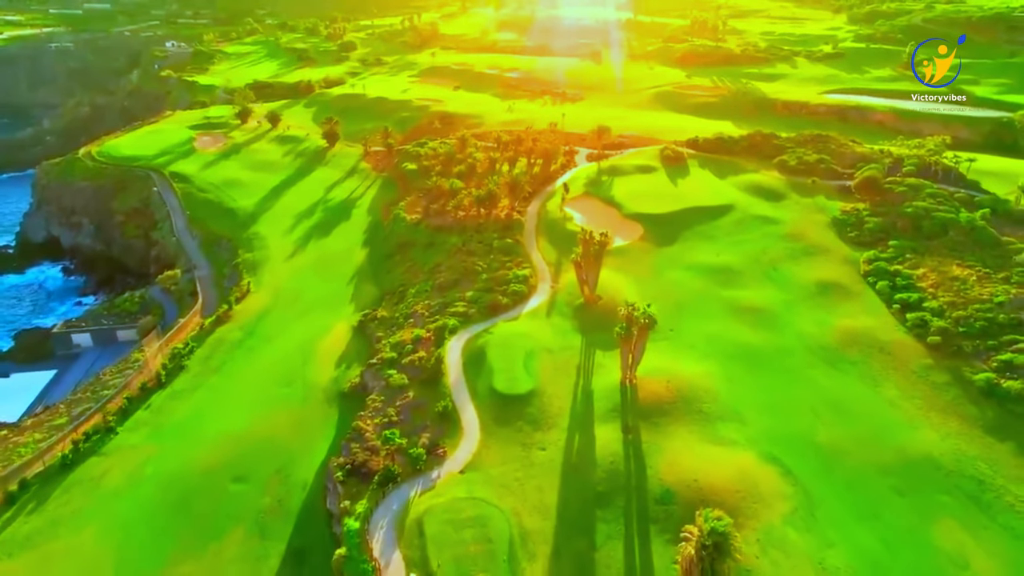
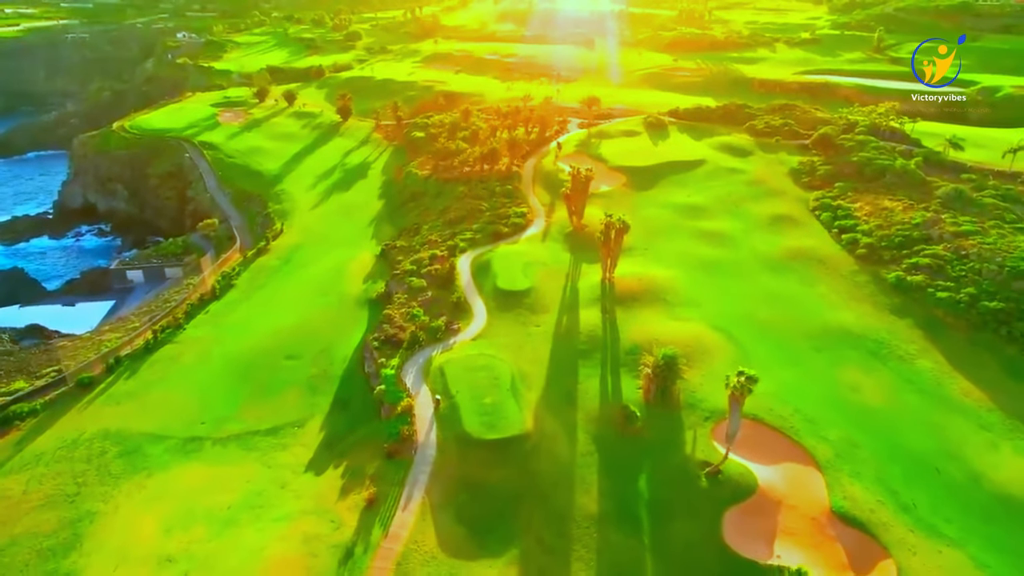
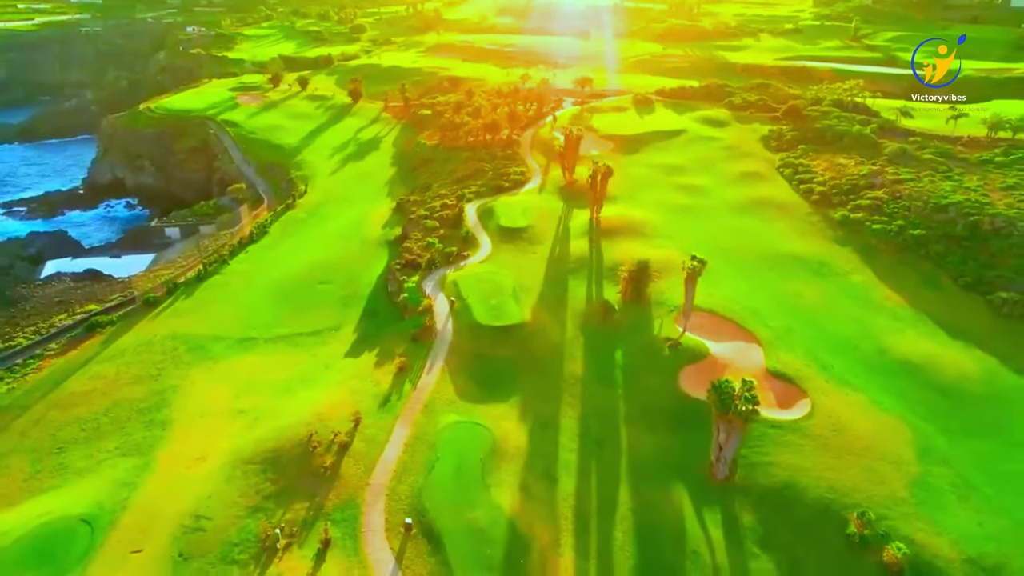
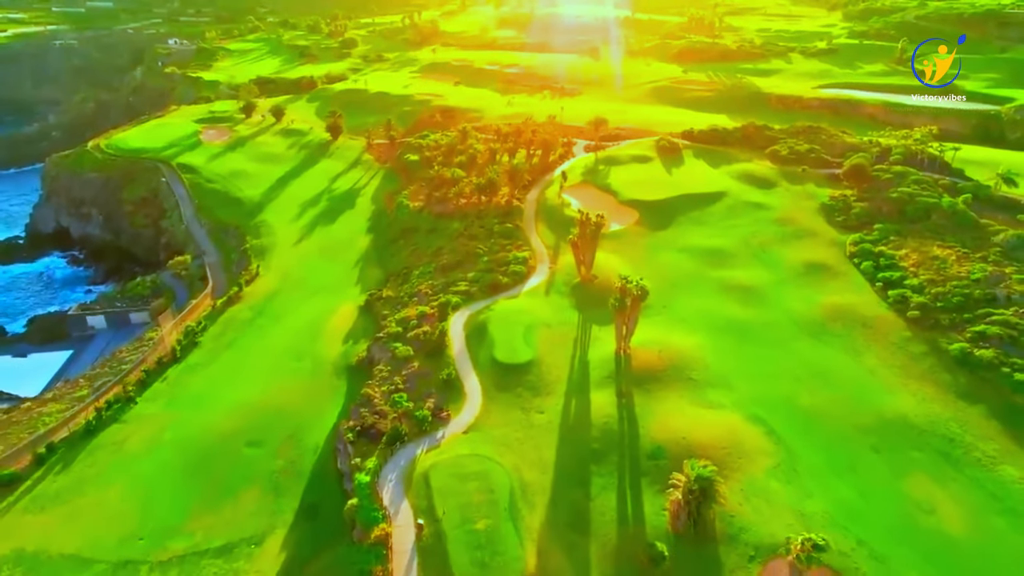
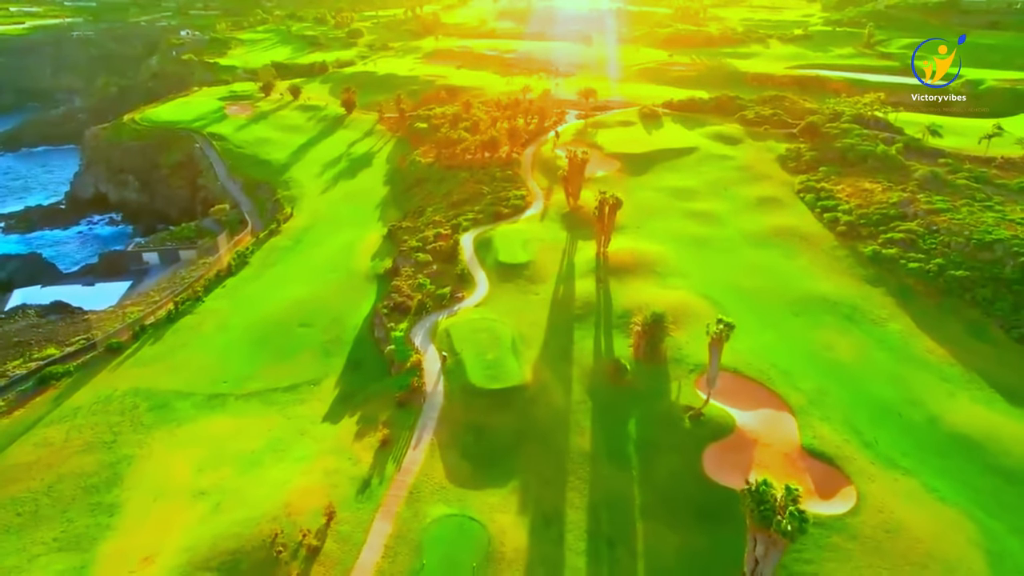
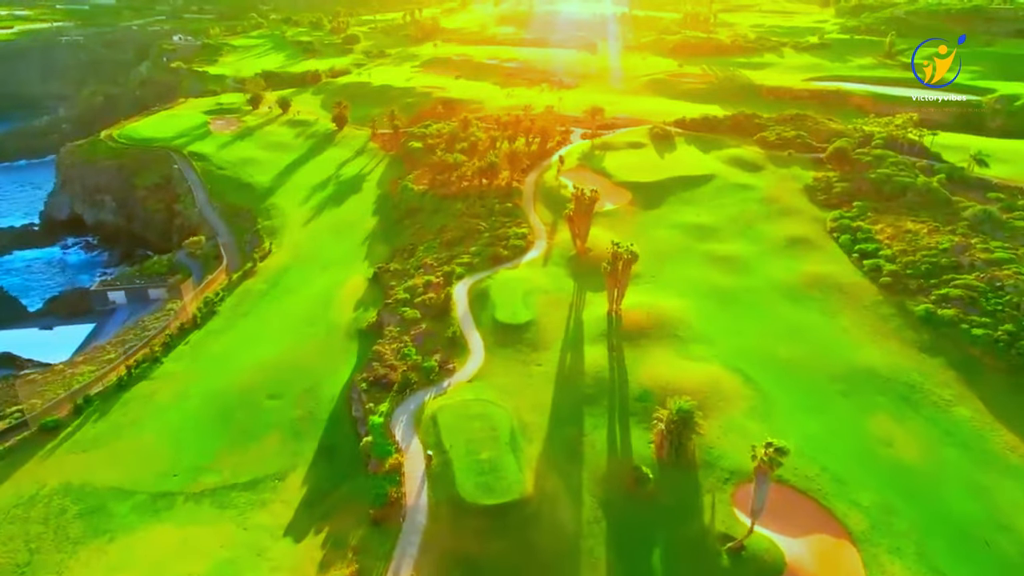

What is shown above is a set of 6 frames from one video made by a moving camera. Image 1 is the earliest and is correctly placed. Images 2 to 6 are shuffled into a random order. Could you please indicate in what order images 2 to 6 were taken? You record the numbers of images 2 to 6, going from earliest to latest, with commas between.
4, 6, 2, 5, 3
